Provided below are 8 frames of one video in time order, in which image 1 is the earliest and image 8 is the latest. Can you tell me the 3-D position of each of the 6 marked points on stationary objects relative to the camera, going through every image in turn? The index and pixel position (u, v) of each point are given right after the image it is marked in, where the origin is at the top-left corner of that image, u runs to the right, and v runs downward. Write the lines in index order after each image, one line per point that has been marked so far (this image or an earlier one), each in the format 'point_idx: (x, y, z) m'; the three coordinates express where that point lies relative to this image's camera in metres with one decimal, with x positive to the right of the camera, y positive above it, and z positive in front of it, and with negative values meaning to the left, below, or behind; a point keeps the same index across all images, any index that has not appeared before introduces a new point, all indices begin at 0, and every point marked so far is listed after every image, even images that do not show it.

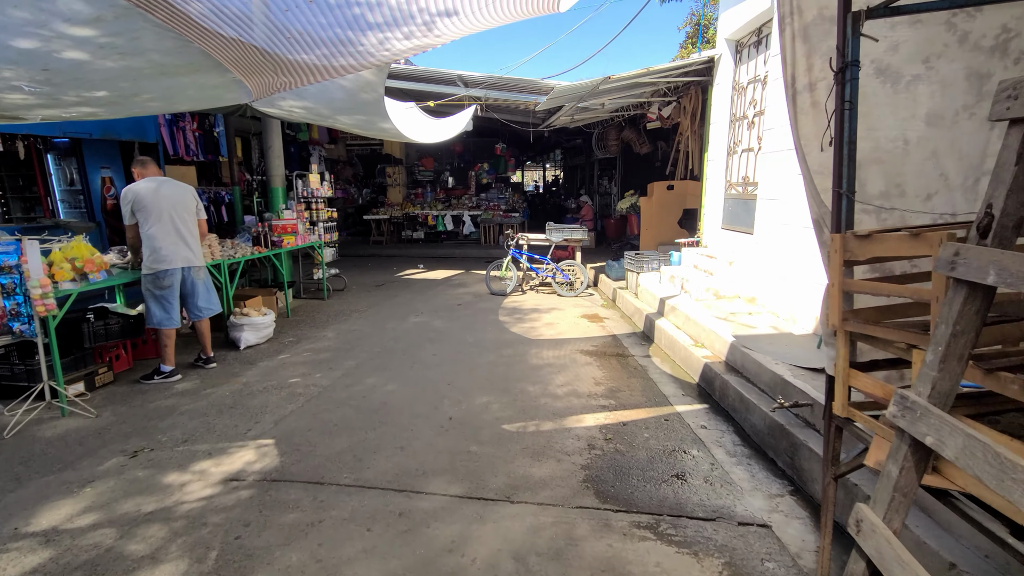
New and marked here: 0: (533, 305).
0: (+0.3, -0.3, +7.7) m
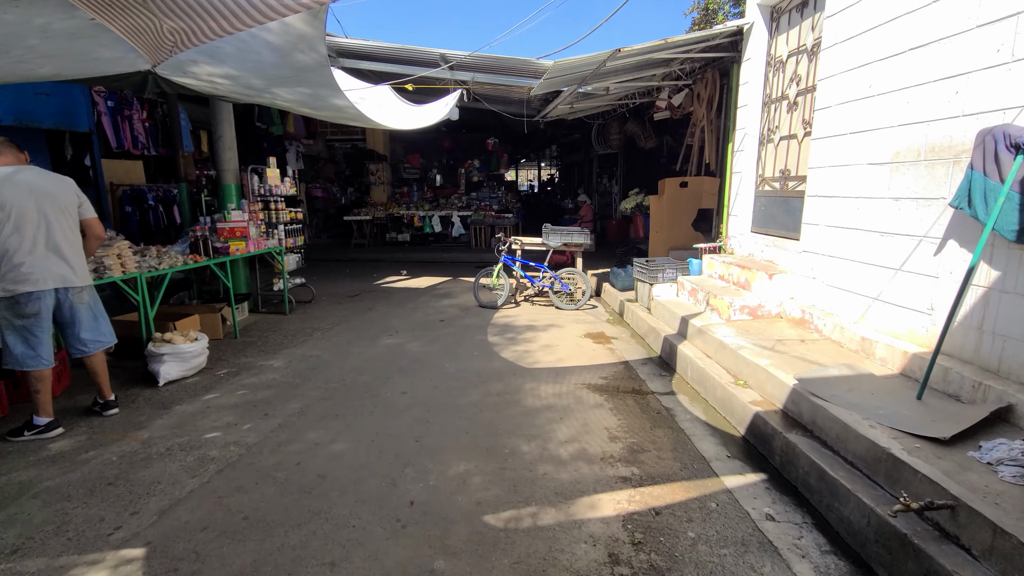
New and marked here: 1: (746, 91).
0: (+0.2, -0.4, +6.6) m
1: (+2.6, +2.2, +5.6) m
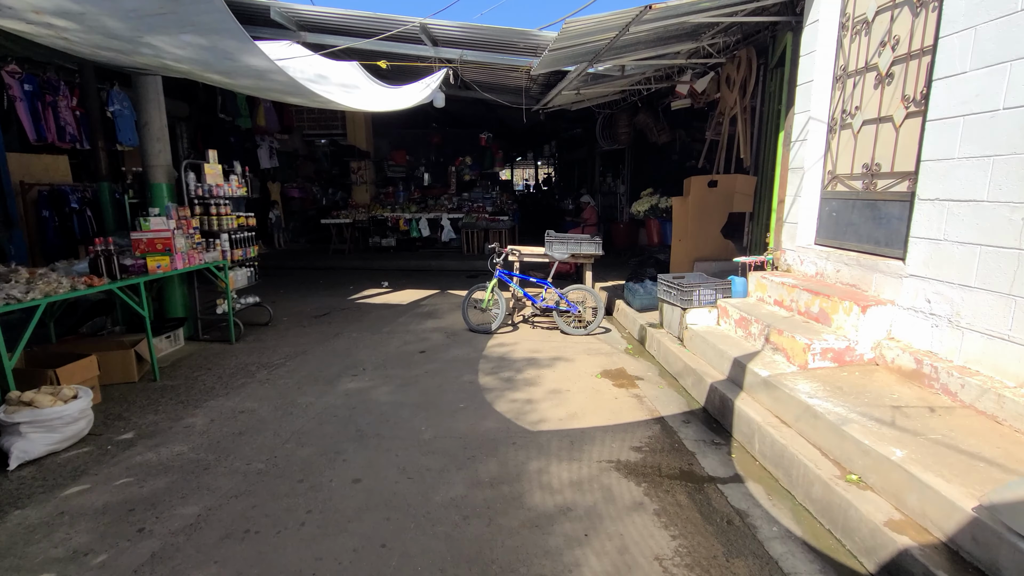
0: (+0.2, -0.7, +5.3) m
1: (+2.6, +2.0, +4.3) m
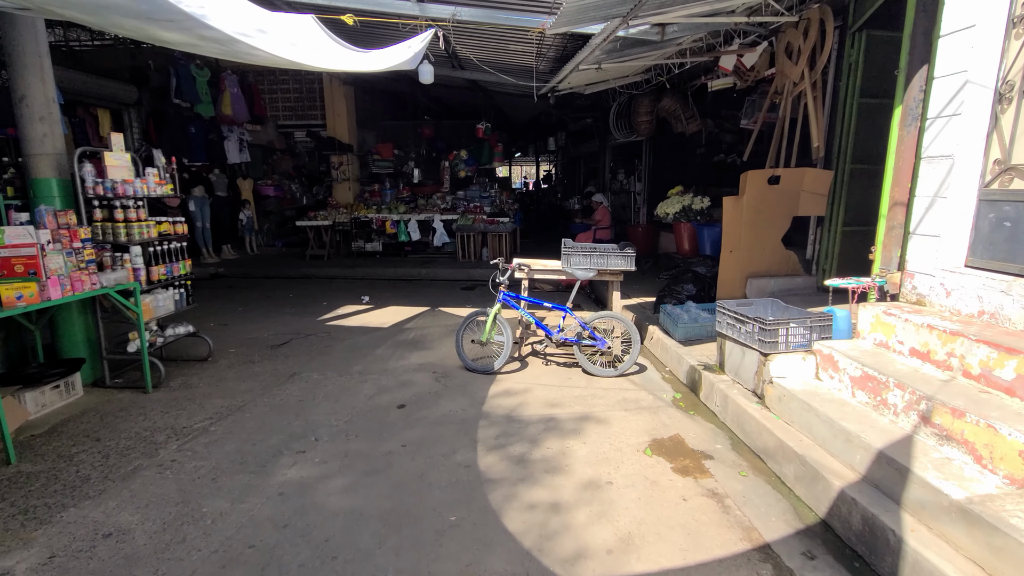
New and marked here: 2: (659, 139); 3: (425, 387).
0: (+0.3, -1.0, +3.9) m
1: (+2.7, +1.7, +3.0) m
2: (+2.8, +2.9, +9.5) m
3: (-0.8, -0.9, +4.4) m
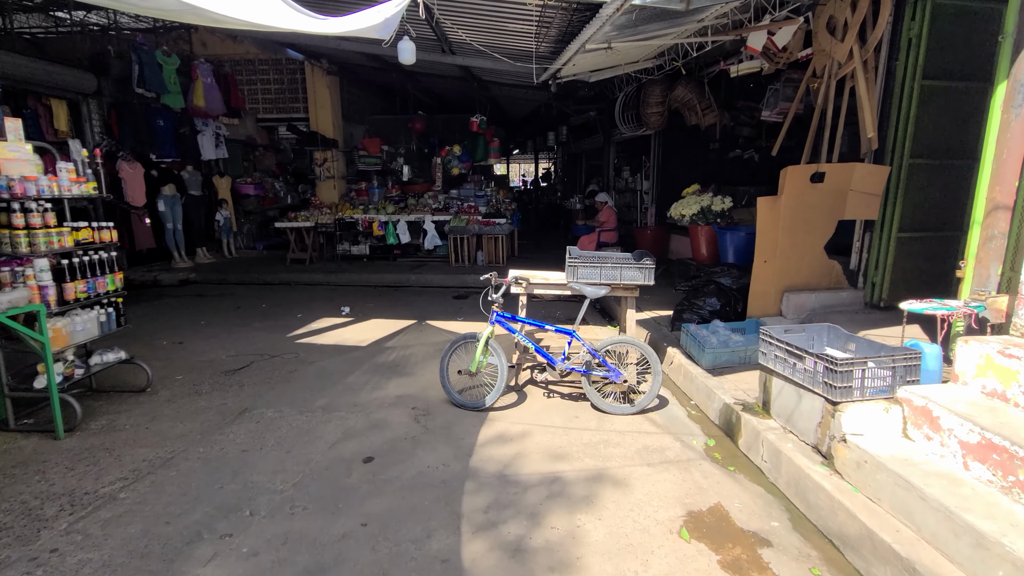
0: (+0.2, -1.1, +3.1) m
1: (+2.7, +1.6, +2.2) m
2: (+2.8, +2.7, +8.7) m
3: (-0.8, -1.0, +3.6) m
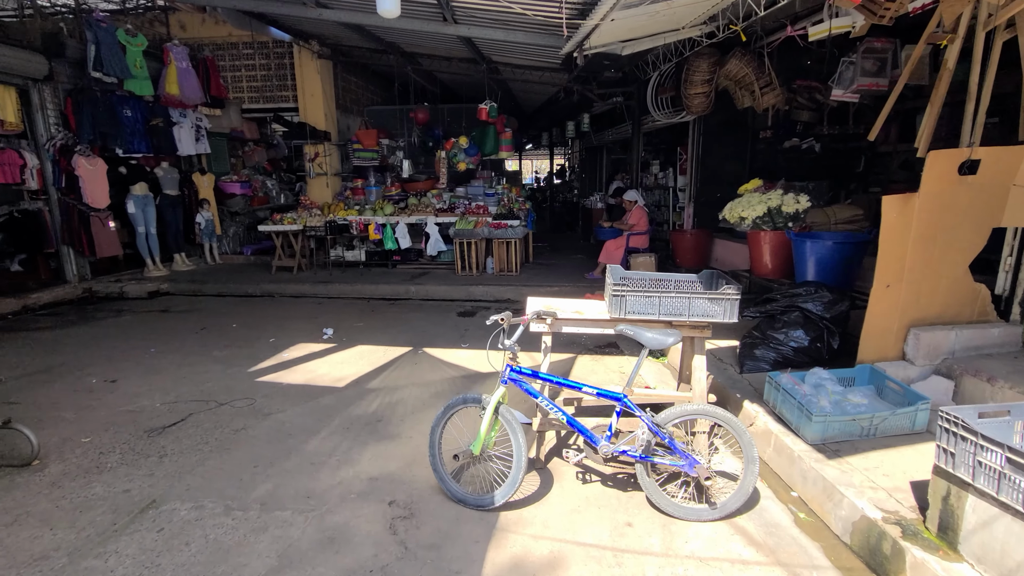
0: (+0.3, -1.3, +1.9) m
1: (+2.7, +1.3, +0.9) m
2: (+3.0, +2.5, +7.4) m
3: (-0.7, -1.3, +2.4) m
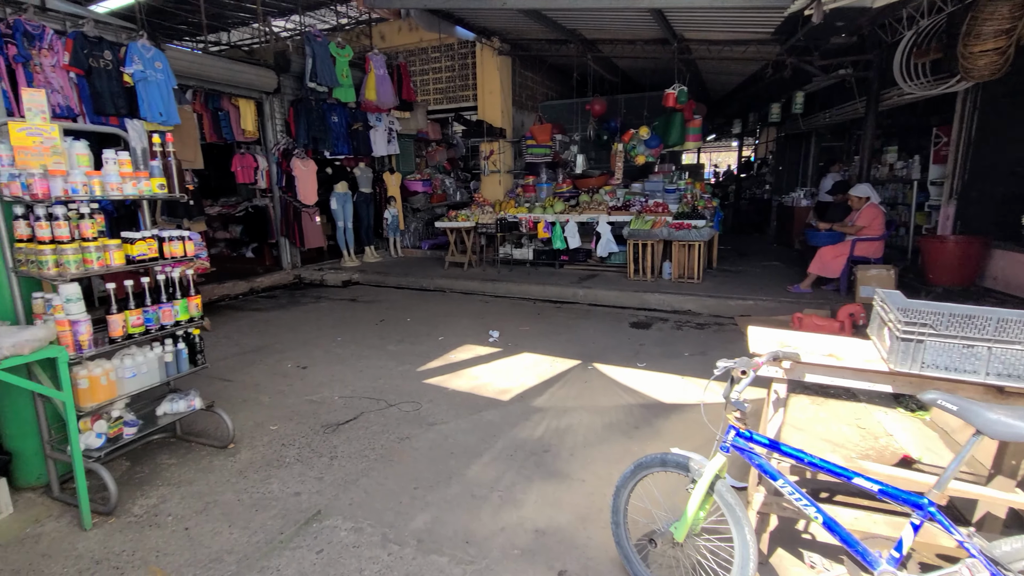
0: (+0.9, -1.5, +1.1) m
1: (+3.0, +1.0, -0.7) m
2: (+5.4, +2.2, +5.5) m
3: (+0.1, -1.3, +1.9) m
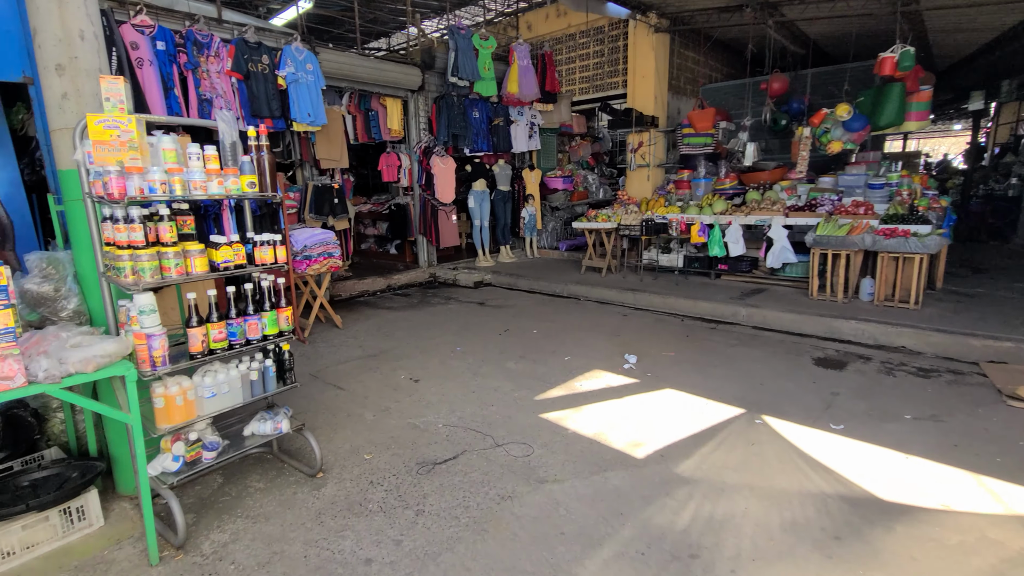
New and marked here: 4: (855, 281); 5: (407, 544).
0: (+0.9, -1.7, +0.1) m
1: (+2.5, +0.7, -2.3) m
2: (+6.6, +1.8, +2.9) m
3: (+0.3, -1.5, +1.0) m
4: (+4.1, +0.1, +5.9) m
5: (-0.5, -1.2, +2.4) m
